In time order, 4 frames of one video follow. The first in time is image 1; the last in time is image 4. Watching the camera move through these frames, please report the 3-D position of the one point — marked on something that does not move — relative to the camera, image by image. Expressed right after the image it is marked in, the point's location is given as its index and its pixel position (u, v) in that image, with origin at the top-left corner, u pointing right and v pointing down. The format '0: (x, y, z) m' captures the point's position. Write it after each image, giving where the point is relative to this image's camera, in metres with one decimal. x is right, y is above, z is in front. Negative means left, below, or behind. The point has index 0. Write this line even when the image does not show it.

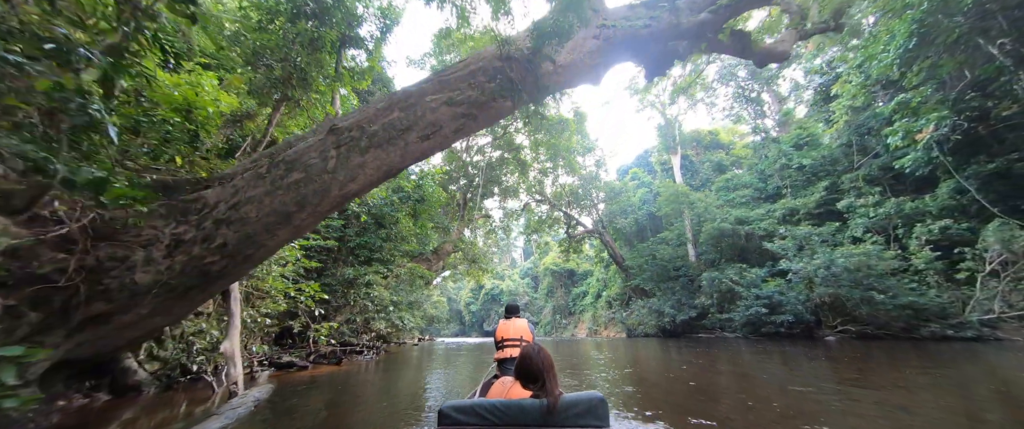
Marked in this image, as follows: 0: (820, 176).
0: (+13.2, +1.6, +13.5) m
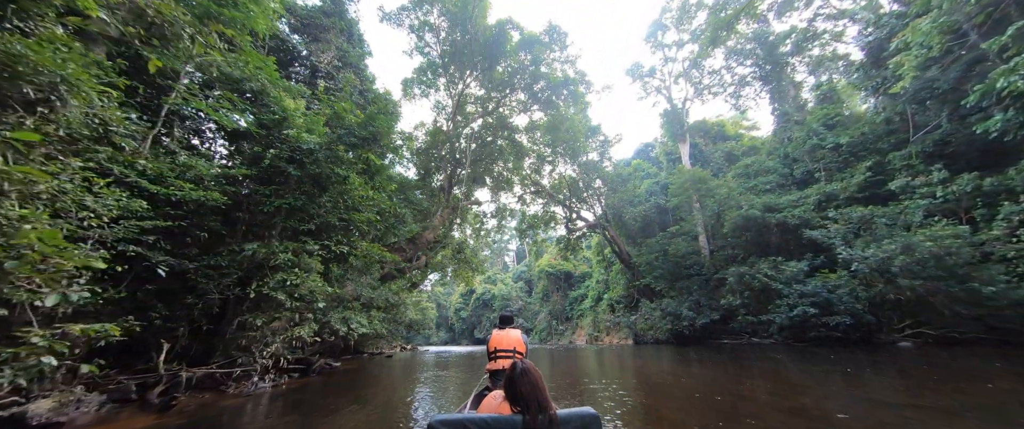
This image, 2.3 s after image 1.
0: (+13.0, +2.2, +11.8) m
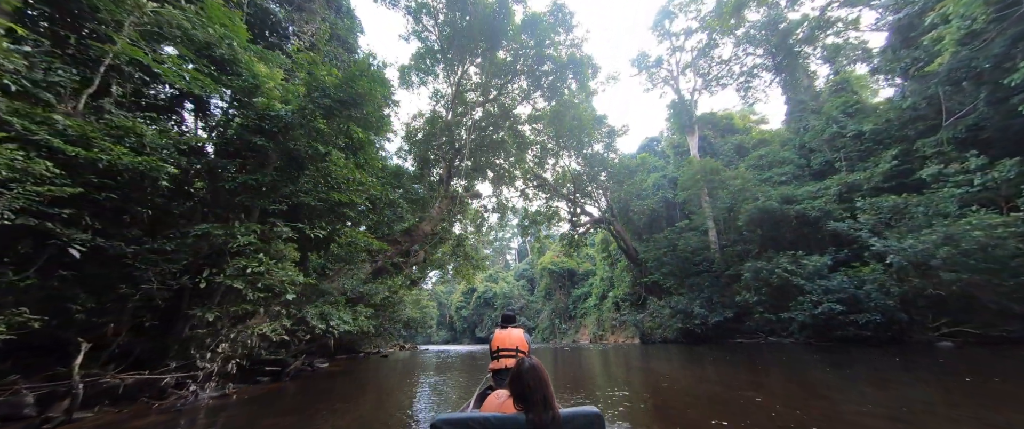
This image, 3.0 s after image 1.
0: (+13.1, +2.4, +11.1) m
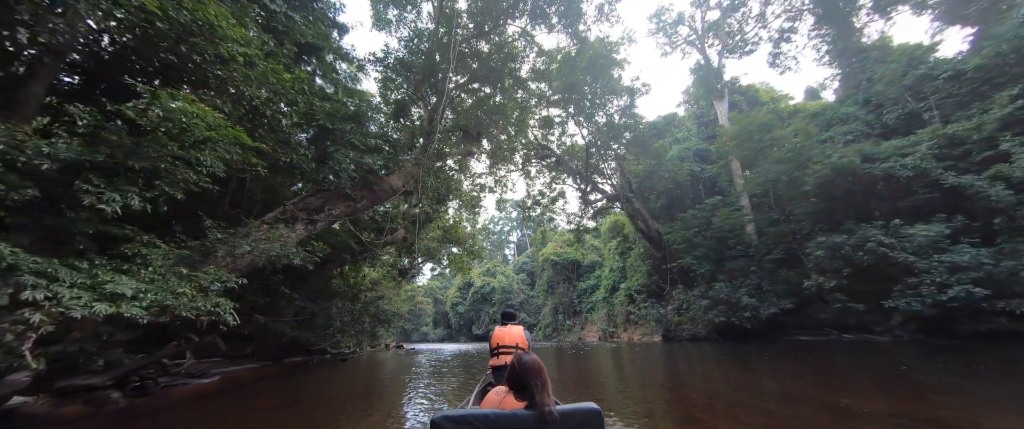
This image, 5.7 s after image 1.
0: (+13.1, +3.5, +8.6) m
